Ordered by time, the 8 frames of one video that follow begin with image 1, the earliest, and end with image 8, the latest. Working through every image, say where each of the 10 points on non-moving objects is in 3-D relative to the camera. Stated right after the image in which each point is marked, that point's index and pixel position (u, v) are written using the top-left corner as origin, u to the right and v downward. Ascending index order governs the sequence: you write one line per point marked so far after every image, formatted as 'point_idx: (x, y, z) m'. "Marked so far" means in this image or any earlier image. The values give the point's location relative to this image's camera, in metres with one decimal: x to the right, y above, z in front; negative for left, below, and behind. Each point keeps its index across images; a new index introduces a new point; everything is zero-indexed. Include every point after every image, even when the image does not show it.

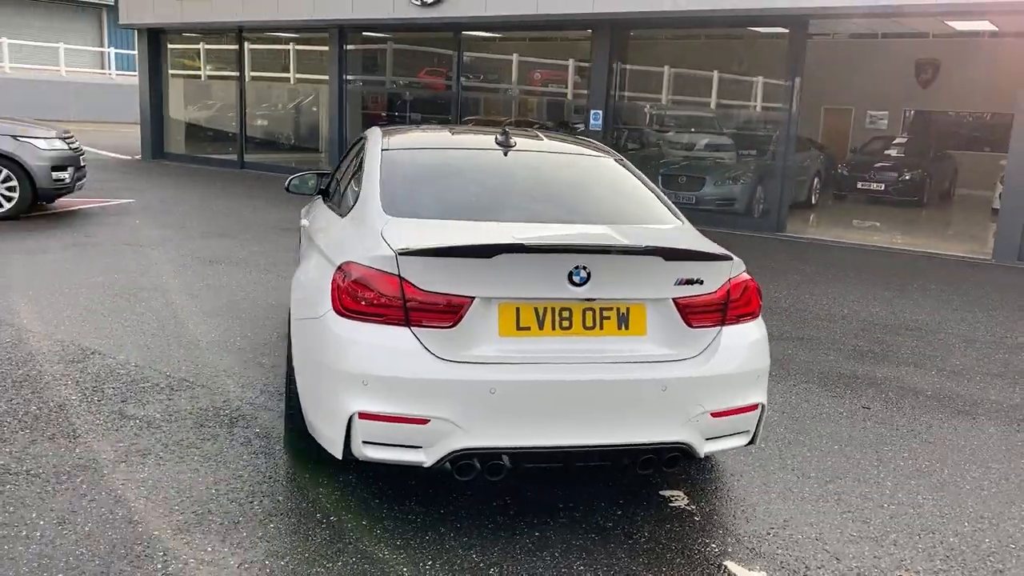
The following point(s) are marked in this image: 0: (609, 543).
0: (+0.3, -0.9, +3.0) m
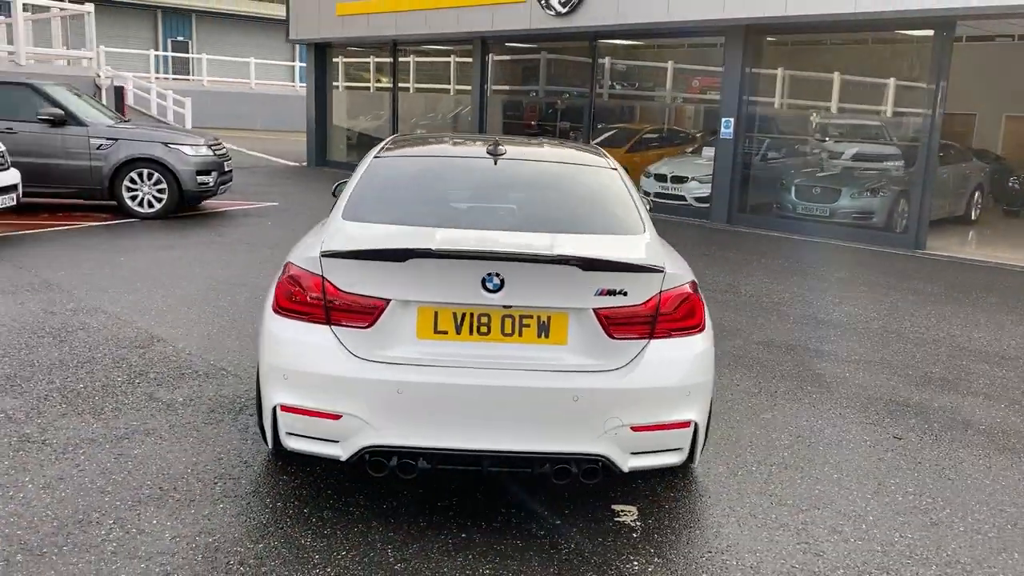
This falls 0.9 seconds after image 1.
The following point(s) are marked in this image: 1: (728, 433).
0: (+0.1, -0.9, +3.0) m
1: (+1.0, -0.7, +4.3) m
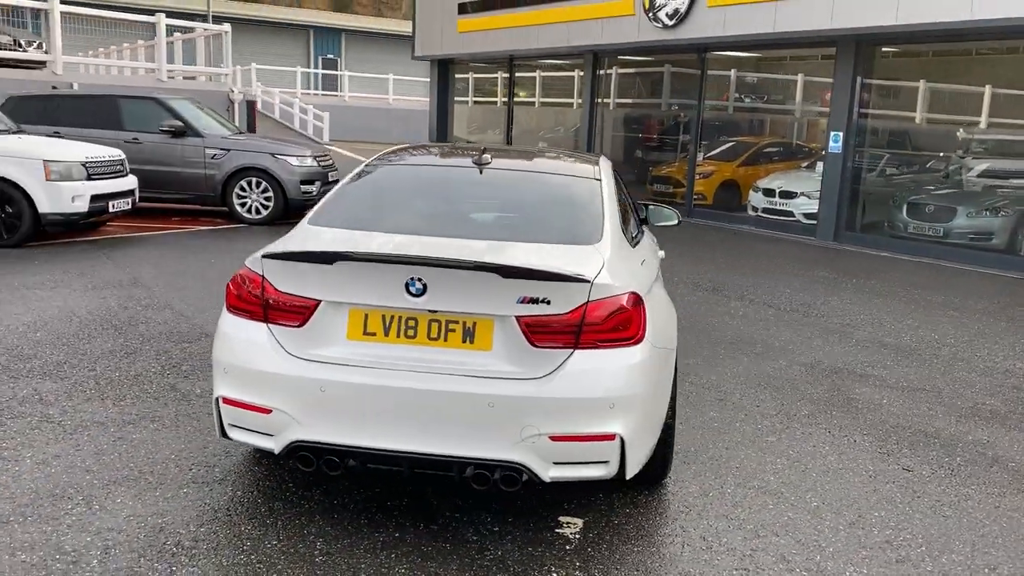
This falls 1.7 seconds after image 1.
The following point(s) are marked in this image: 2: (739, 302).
0: (-0.2, -0.9, +3.1) m
1: (+0.9, -0.8, +4.1) m
2: (+2.0, -0.1, +8.0) m
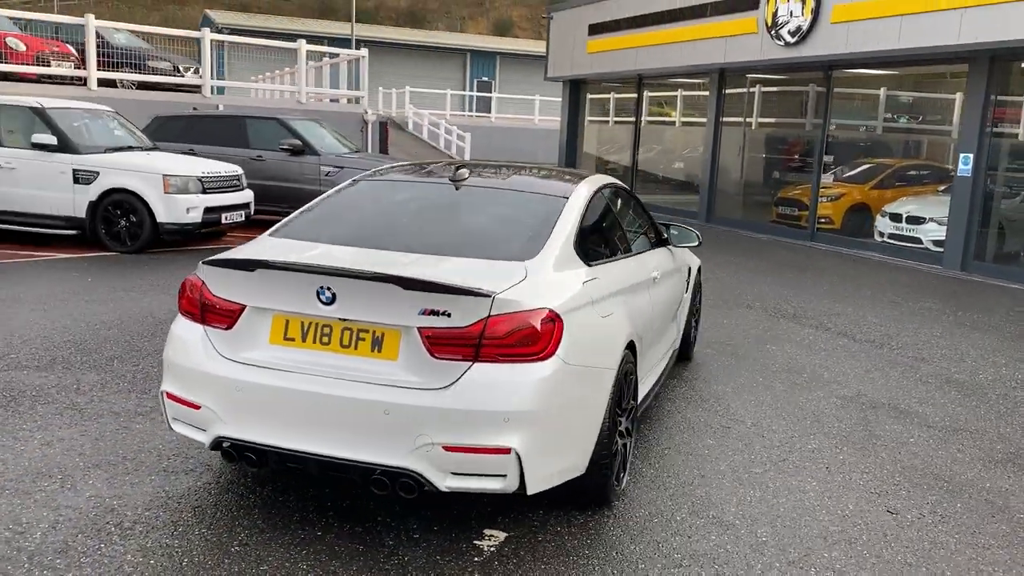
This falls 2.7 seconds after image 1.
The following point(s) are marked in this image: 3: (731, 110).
0: (-0.5, -1.0, +3.2) m
1: (+0.8, -0.9, +4.0) m
2: (+2.6, -0.4, +7.6) m
3: (+4.2, +3.3, +16.7) m
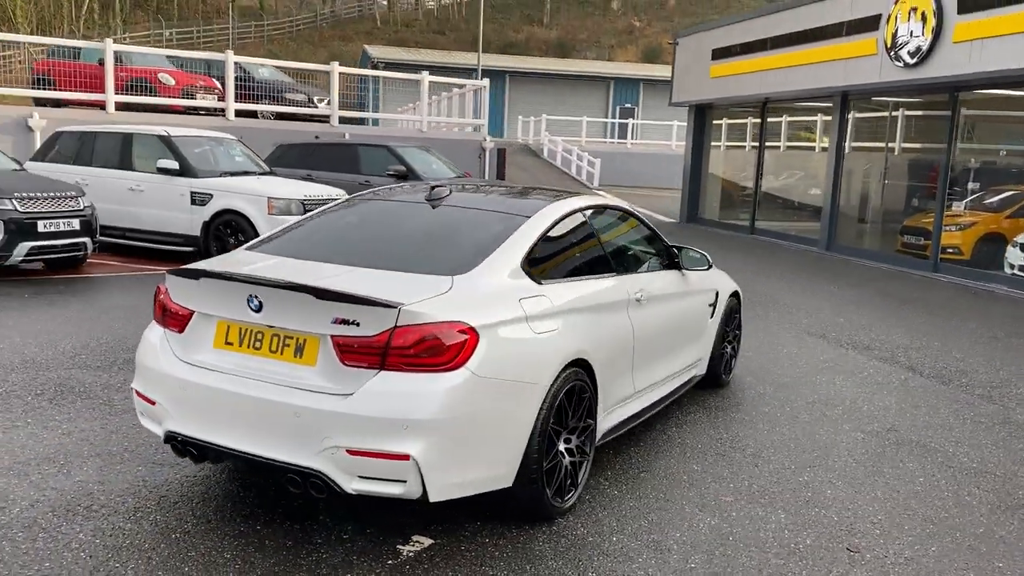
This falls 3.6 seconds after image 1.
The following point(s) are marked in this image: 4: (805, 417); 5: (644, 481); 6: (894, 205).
0: (-0.9, -1.0, +3.4) m
1: (+0.6, -1.0, +4.0) m
2: (+3.0, -0.6, +7.2) m
3: (+6.3, +2.8, +16.0) m
4: (+1.8, -0.8, +5.5) m
5: (+0.6, -0.9, +4.3) m
6: (+6.5, +1.4, +15.2) m
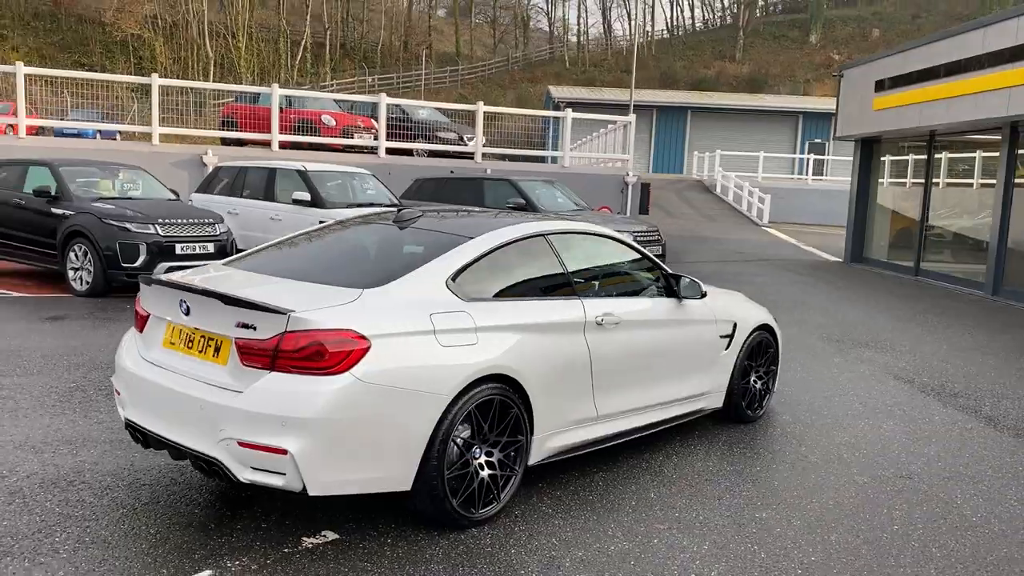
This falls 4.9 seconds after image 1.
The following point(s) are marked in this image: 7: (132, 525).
0: (-1.3, -1.0, +3.7) m
1: (+0.3, -1.1, +4.0) m
2: (+3.3, -0.9, +6.7) m
3: (+8.5, +2.0, +14.6) m
4: (+1.8, -1.0, +5.3) m
5: (+0.4, -1.0, +4.3) m
6: (+8.5, +0.7, +13.7) m
7: (-1.6, -1.0, +3.8) m
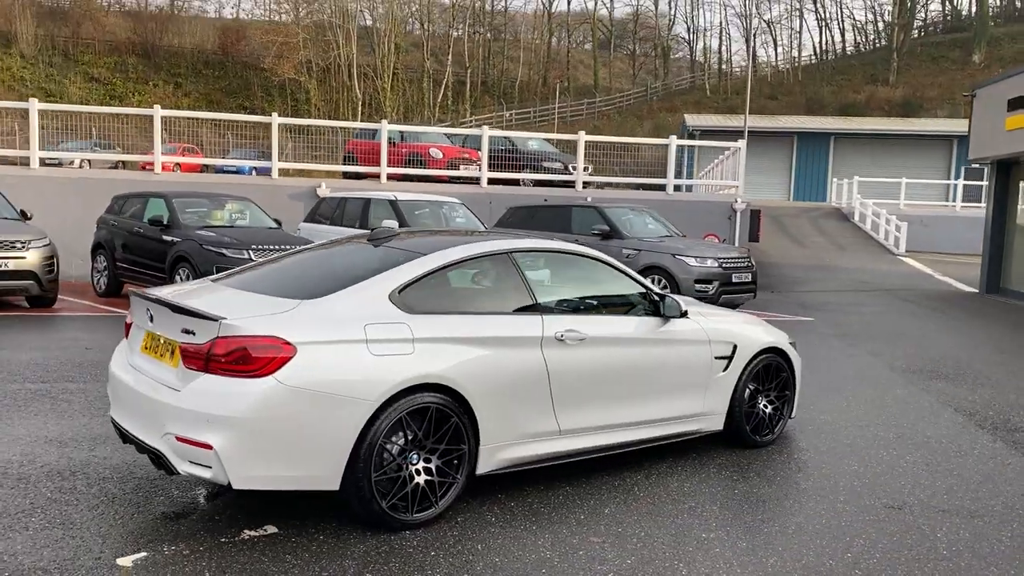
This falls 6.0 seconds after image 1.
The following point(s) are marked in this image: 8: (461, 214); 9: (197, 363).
0: (-1.6, -1.1, +4.1) m
1: (0.0, -1.1, +4.1) m
2: (+3.4, -1.1, +6.2) m
3: (+10.0, +1.5, +13.3) m
4: (+1.7, -1.1, +5.1) m
5: (+0.1, -1.1, +4.4) m
6: (+9.8, +0.2, +12.3) m
7: (-1.9, -1.0, +4.2) m
8: (-0.8, +1.1, +13.4) m
9: (-1.3, -0.3, +3.8) m
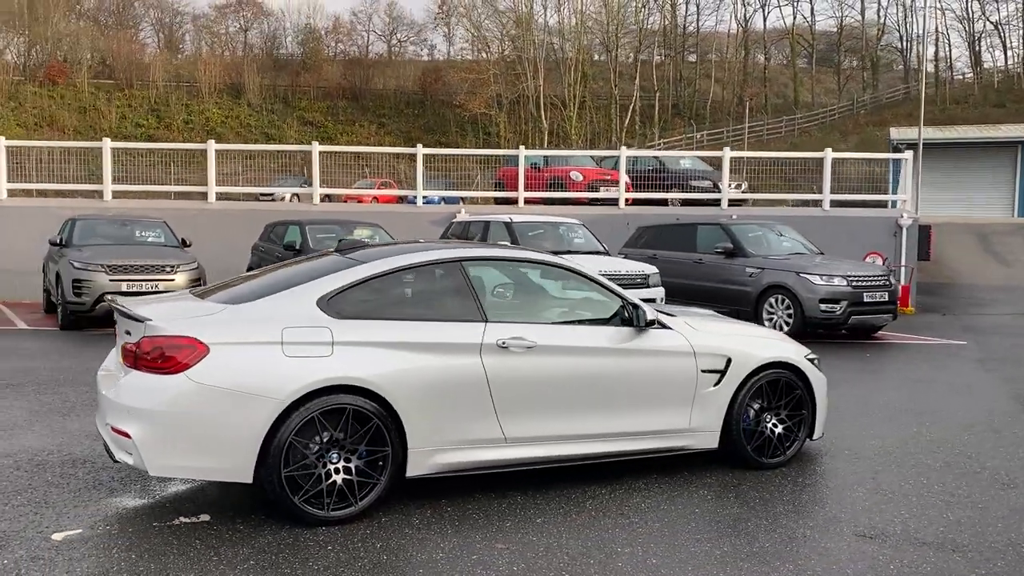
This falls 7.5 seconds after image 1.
0: (-2.0, -1.1, +4.5) m
1: (-0.4, -1.2, +4.2) m
2: (+3.4, -1.2, +5.4) m
3: (+11.4, +1.2, +10.7) m
4: (+1.5, -1.2, +4.7) m
5: (-0.3, -1.1, +4.4) m
6: (+11.0, 0.0, +9.8) m
7: (-2.3, -1.1, +4.7) m
8: (+1.1, +0.8, +13.4) m
9: (-1.8, -0.3, +4.2) m
